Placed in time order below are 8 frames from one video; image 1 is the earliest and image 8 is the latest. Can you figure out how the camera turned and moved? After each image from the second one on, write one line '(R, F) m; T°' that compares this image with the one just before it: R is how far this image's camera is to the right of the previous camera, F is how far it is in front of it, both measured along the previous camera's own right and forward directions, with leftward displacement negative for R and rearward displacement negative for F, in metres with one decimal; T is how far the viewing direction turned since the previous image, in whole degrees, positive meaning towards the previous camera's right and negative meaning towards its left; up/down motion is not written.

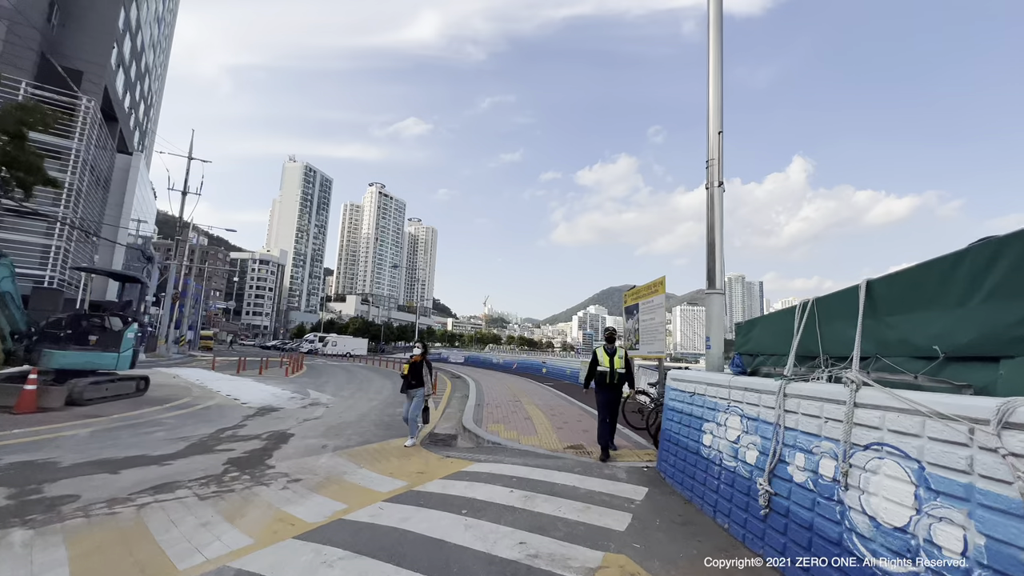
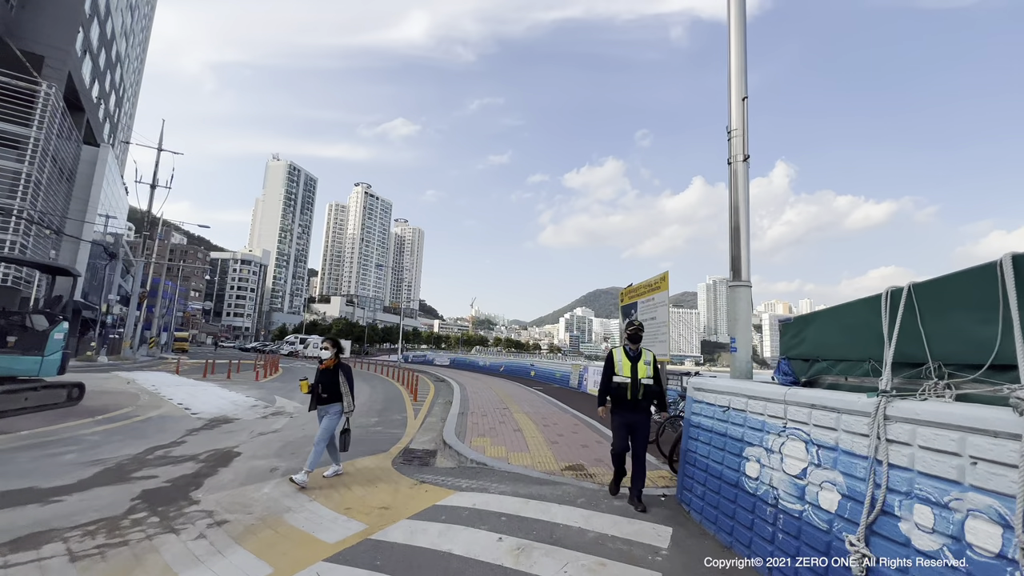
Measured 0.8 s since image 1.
(0.0, +1.2) m; +2°
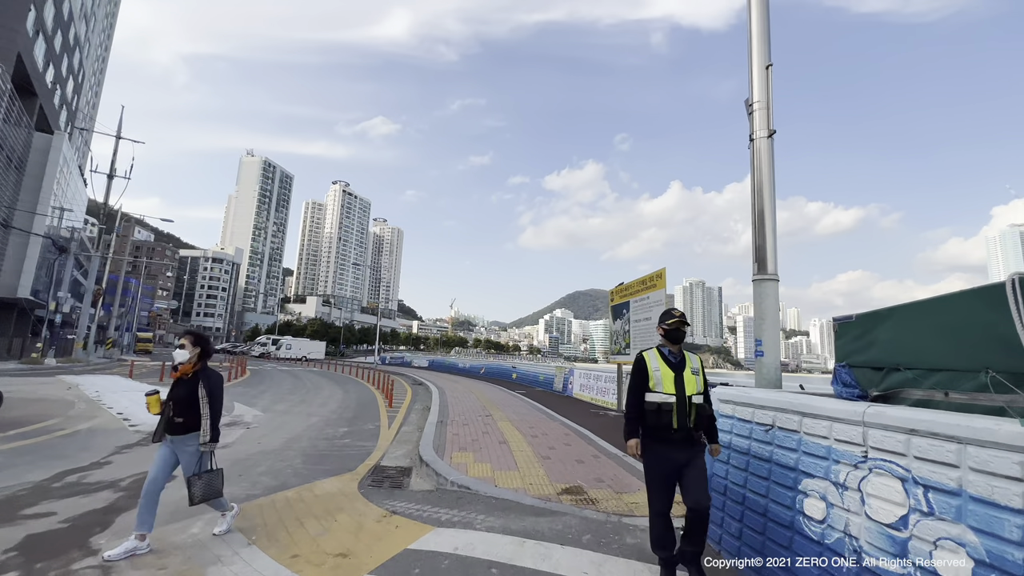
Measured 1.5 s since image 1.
(-0.1, +1.0) m; +3°
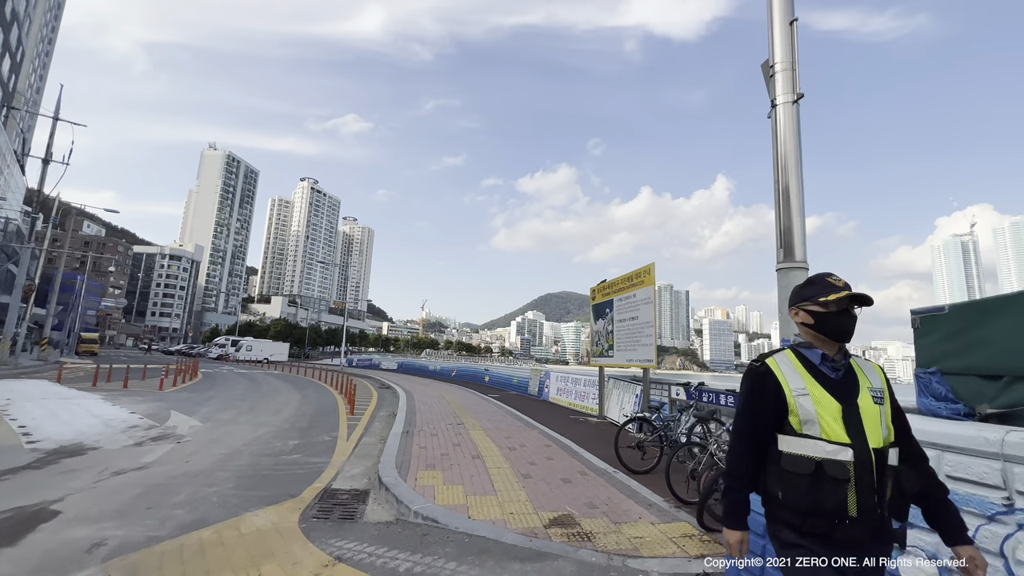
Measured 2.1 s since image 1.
(-0.1, +1.0) m; +4°
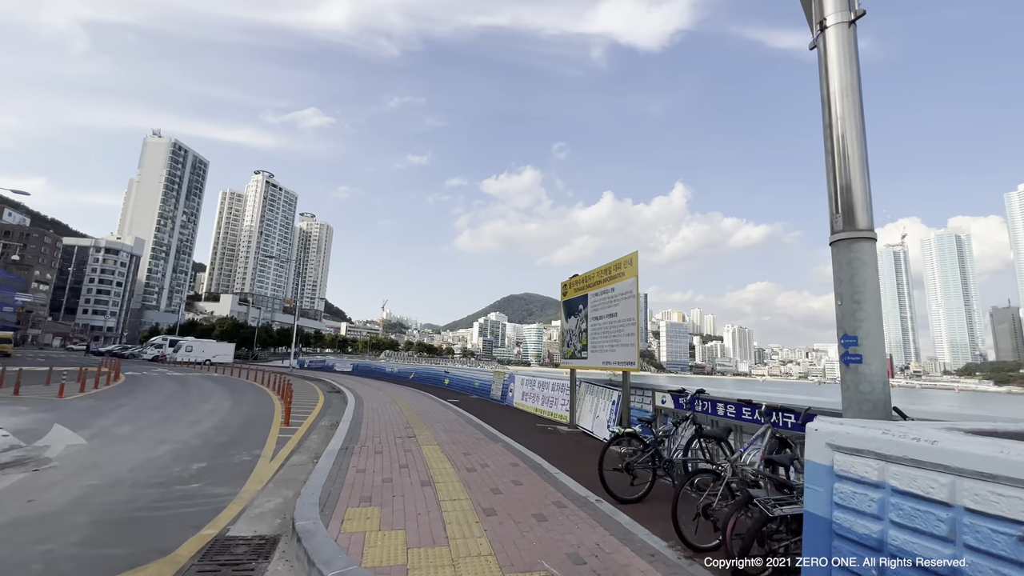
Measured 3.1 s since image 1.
(0.0, +1.4) m; +5°
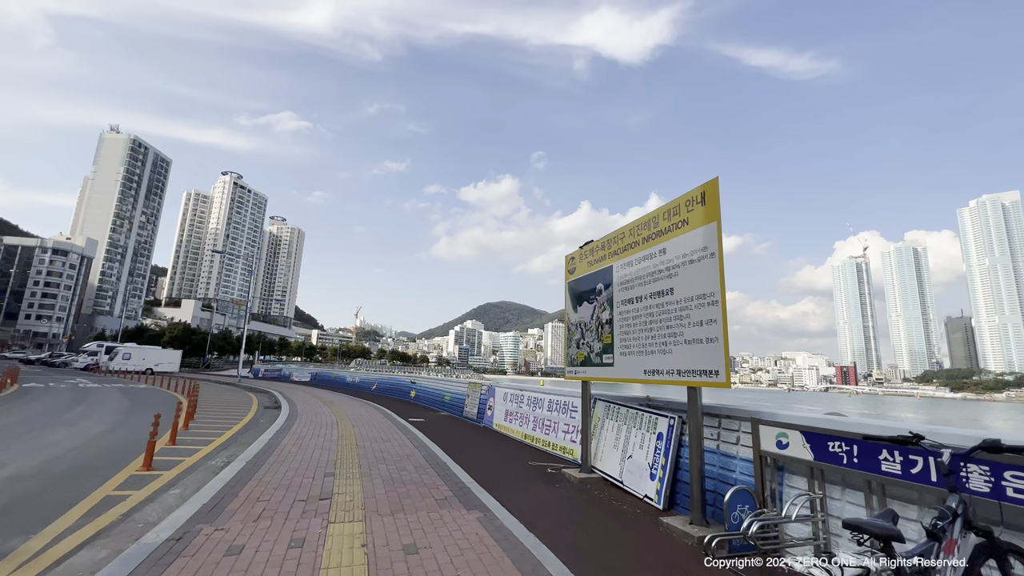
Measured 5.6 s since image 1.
(-0.1, +3.7) m; +3°
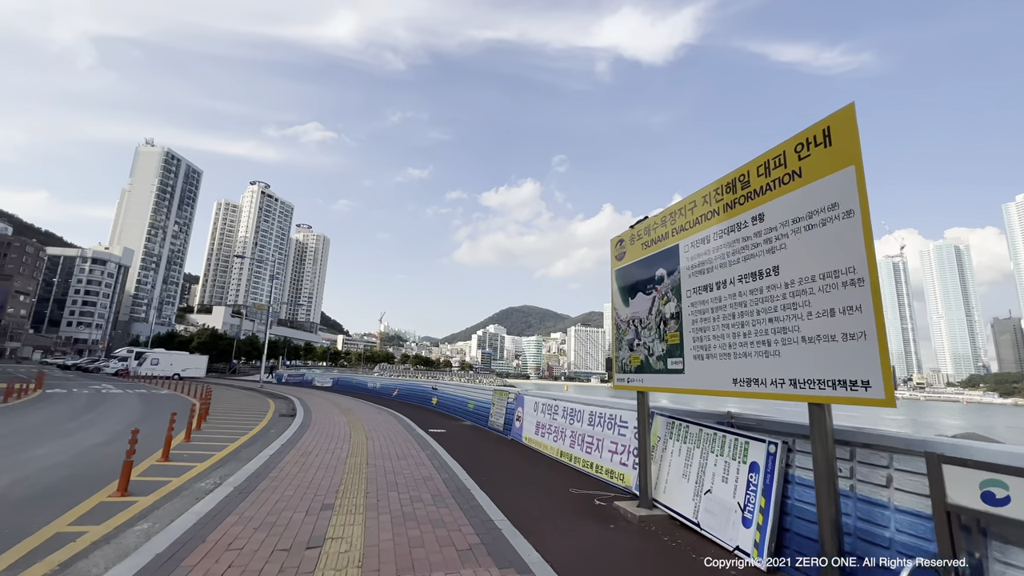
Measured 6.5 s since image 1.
(-0.2, +1.4) m; -3°
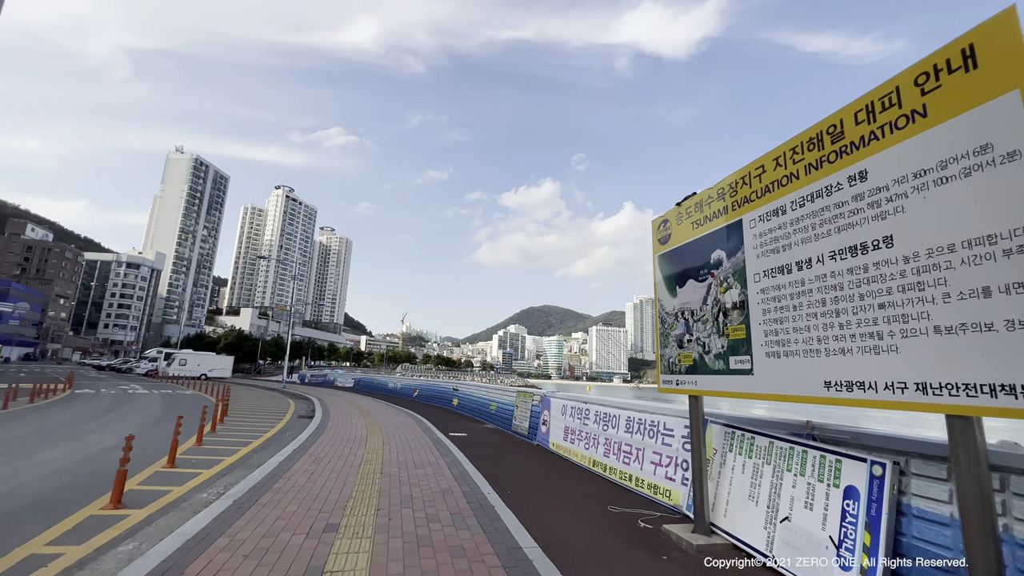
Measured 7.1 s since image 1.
(-0.1, +0.8) m; -3°
